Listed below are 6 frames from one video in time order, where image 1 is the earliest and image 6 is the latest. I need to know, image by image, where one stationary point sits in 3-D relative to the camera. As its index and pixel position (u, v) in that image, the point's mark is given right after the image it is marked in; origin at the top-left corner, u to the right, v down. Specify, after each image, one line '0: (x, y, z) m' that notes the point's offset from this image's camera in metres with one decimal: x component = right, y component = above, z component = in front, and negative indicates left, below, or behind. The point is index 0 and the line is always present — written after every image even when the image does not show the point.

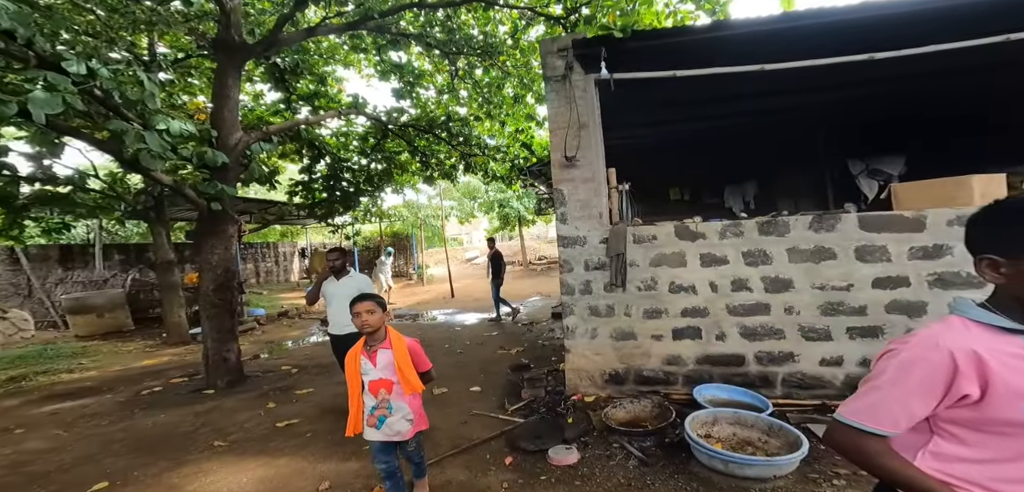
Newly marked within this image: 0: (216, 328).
0: (-2.8, -0.8, +4.6) m
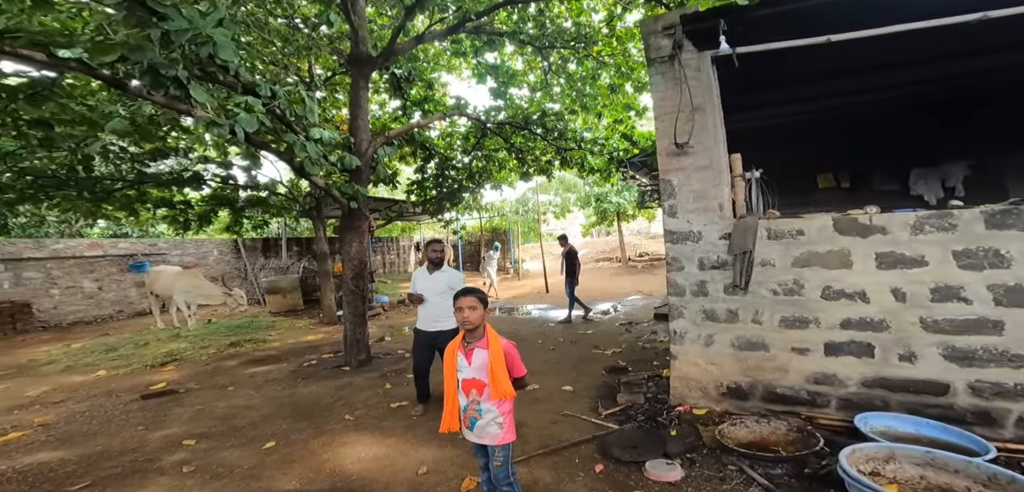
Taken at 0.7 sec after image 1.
0: (-1.8, -0.7, +5.0) m
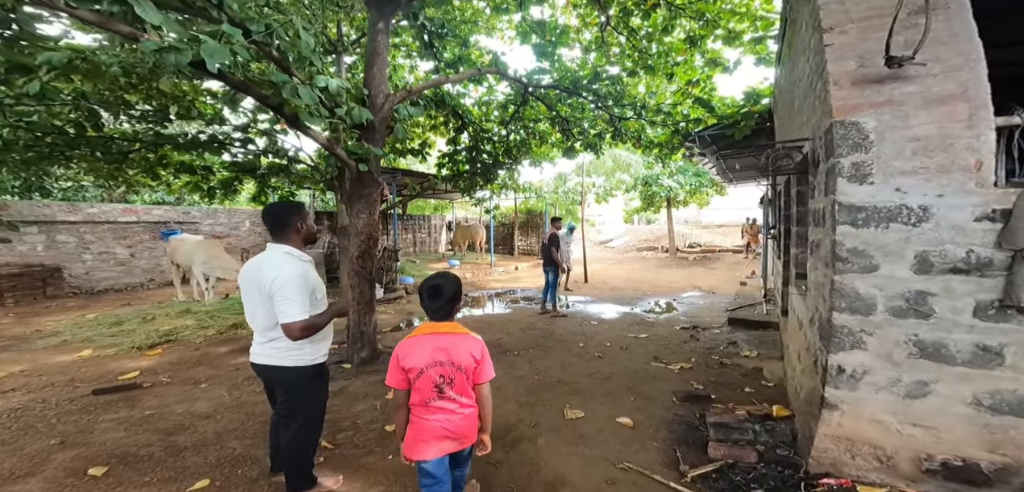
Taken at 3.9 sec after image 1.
0: (-1.4, -0.5, +4.0) m
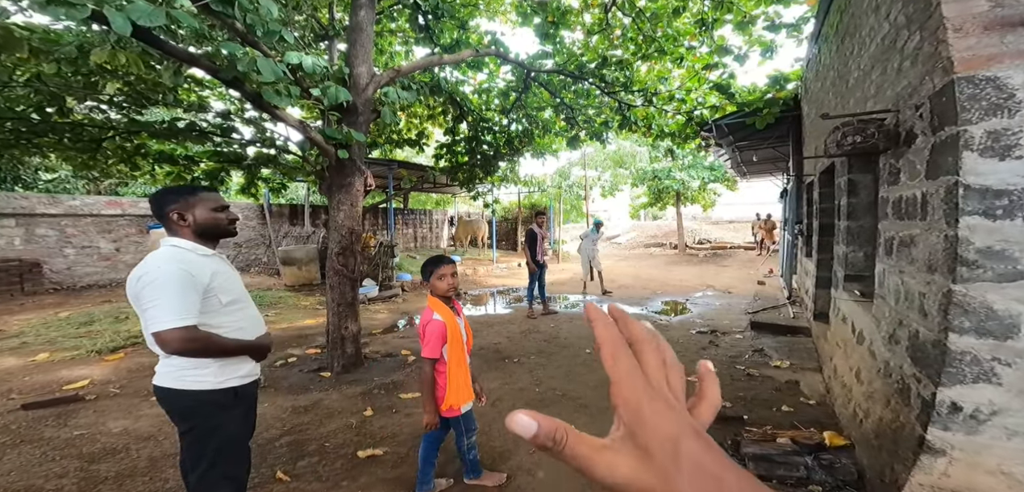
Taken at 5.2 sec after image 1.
0: (-1.5, -0.4, +3.6) m
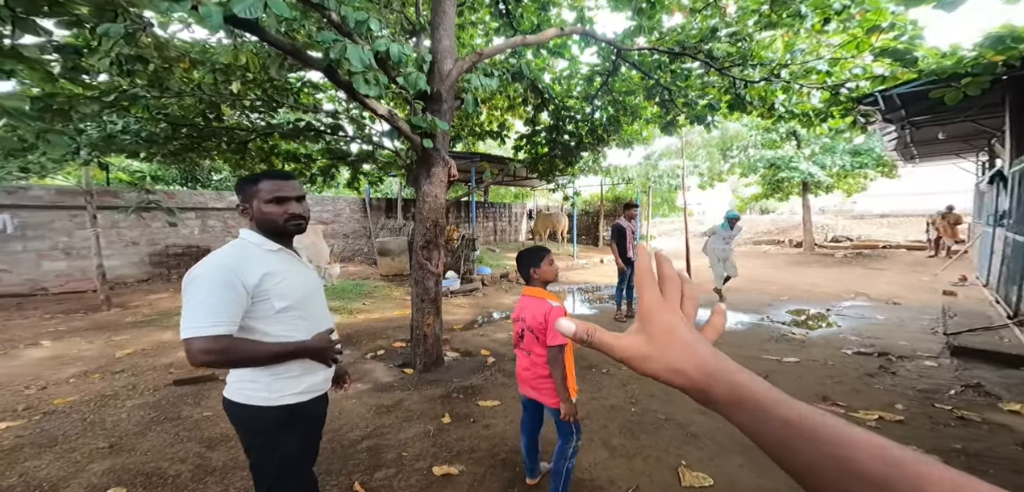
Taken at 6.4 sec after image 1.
0: (-0.7, -0.4, +3.4) m
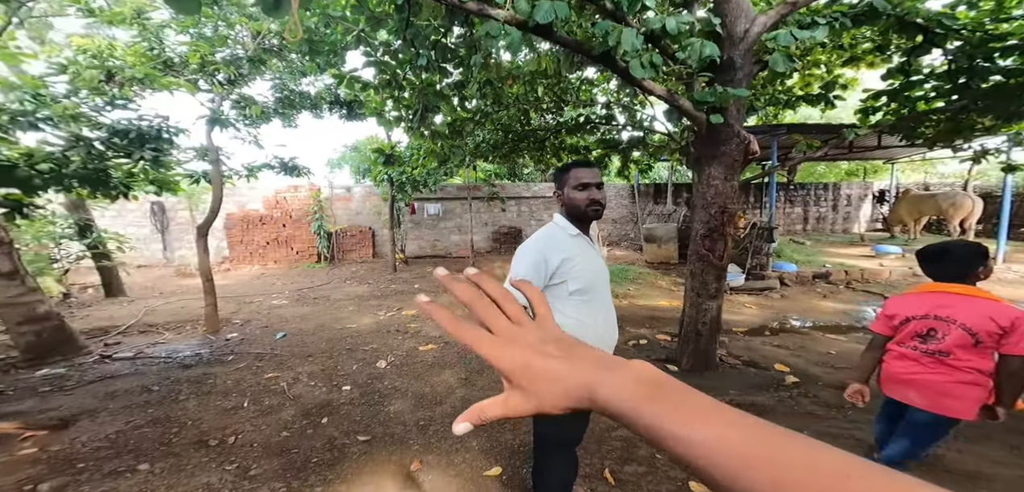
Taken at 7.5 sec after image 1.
0: (+1.3, -0.3, +3.1) m
